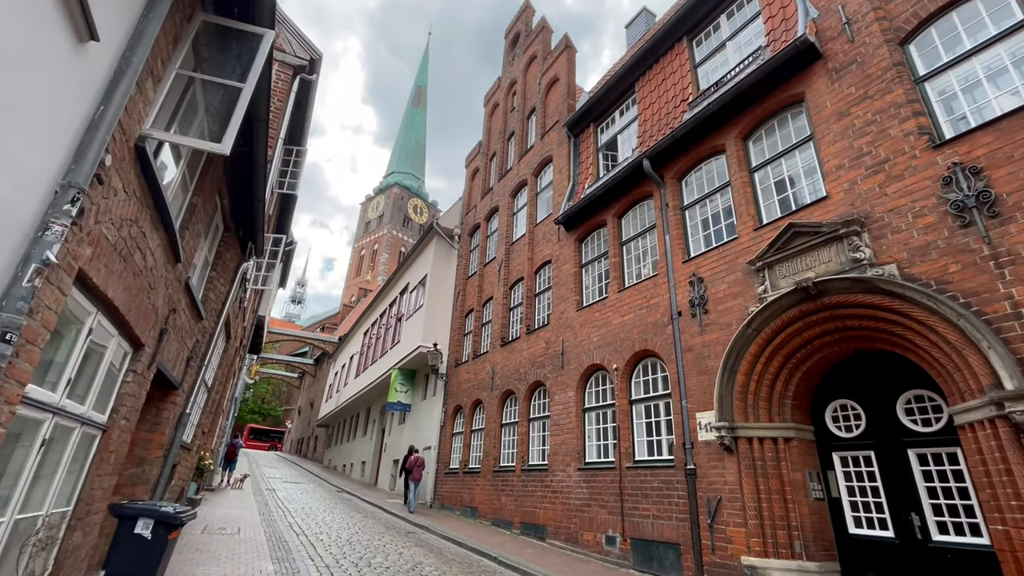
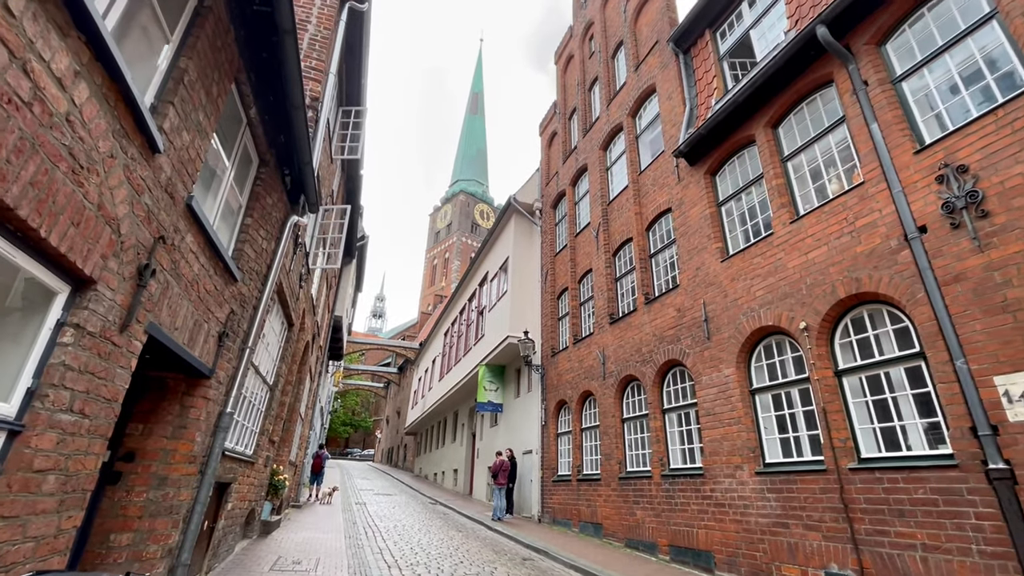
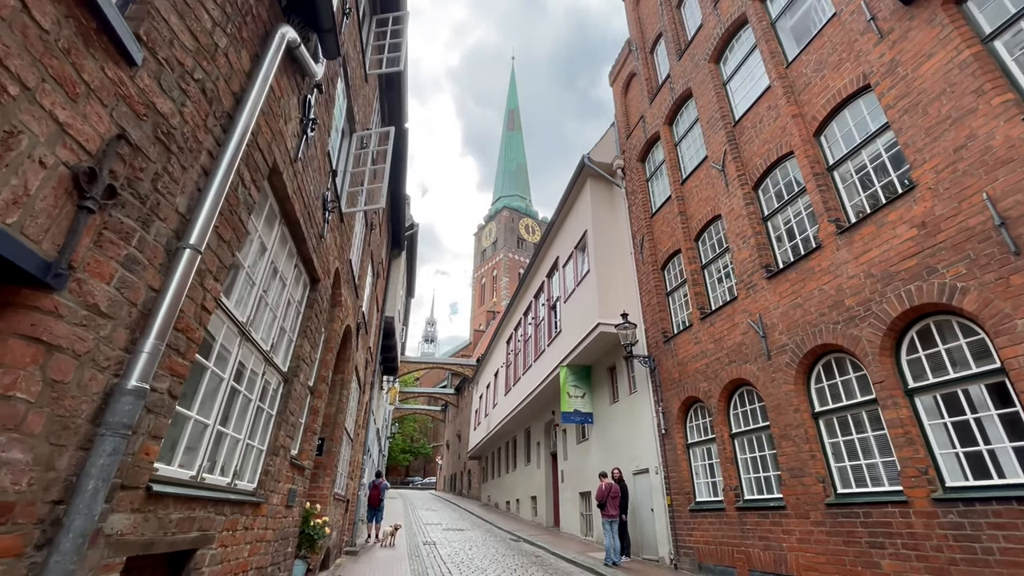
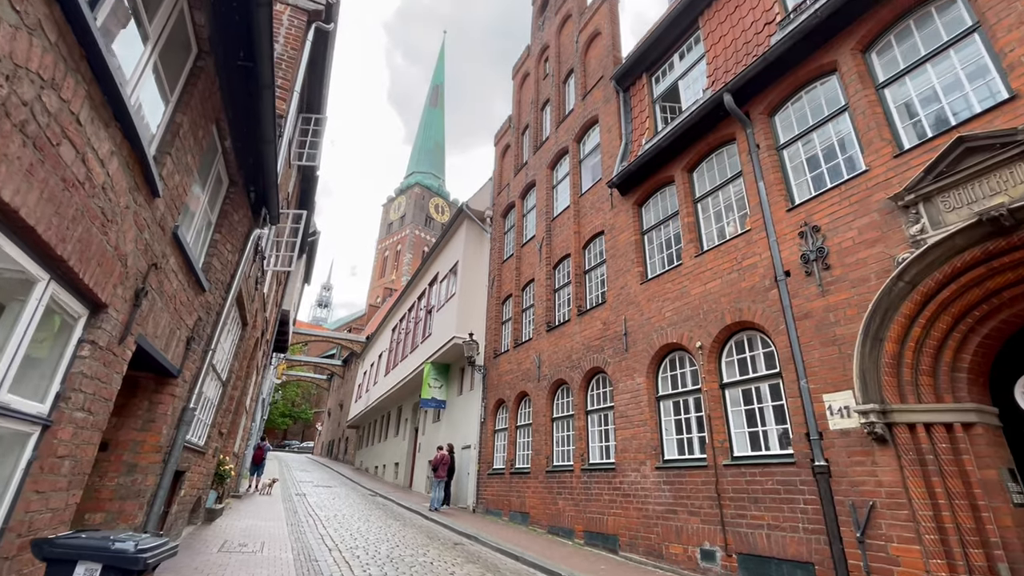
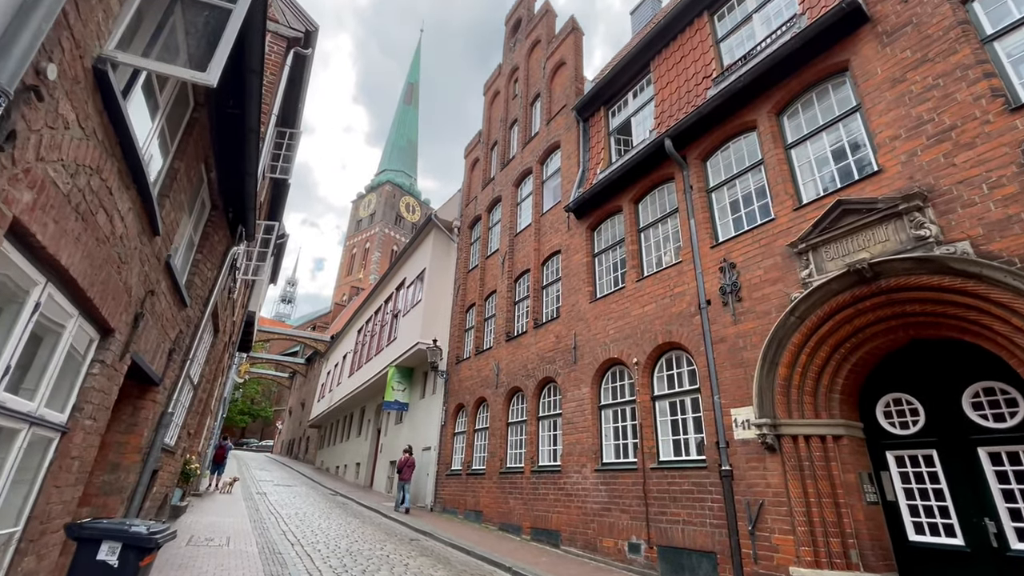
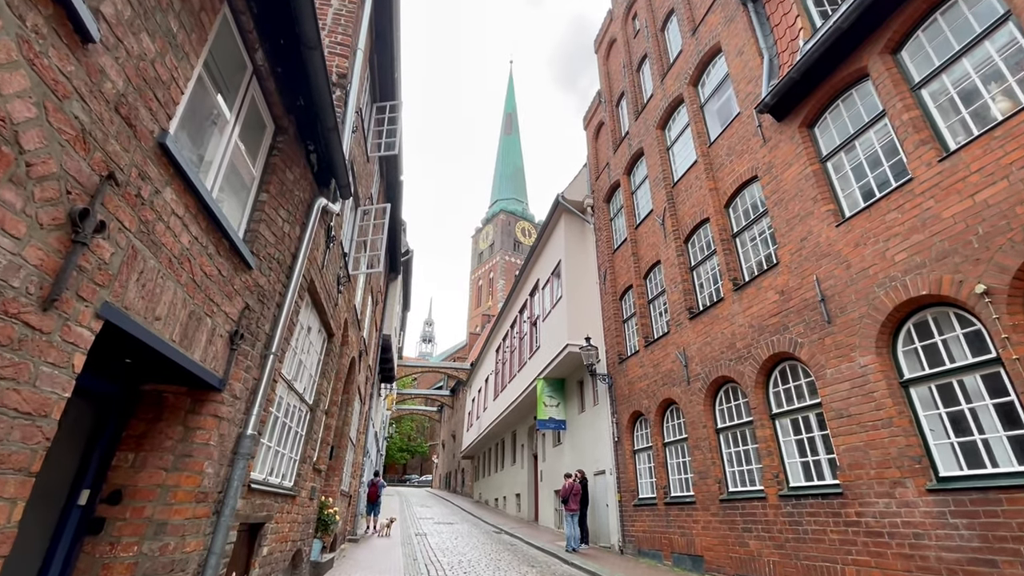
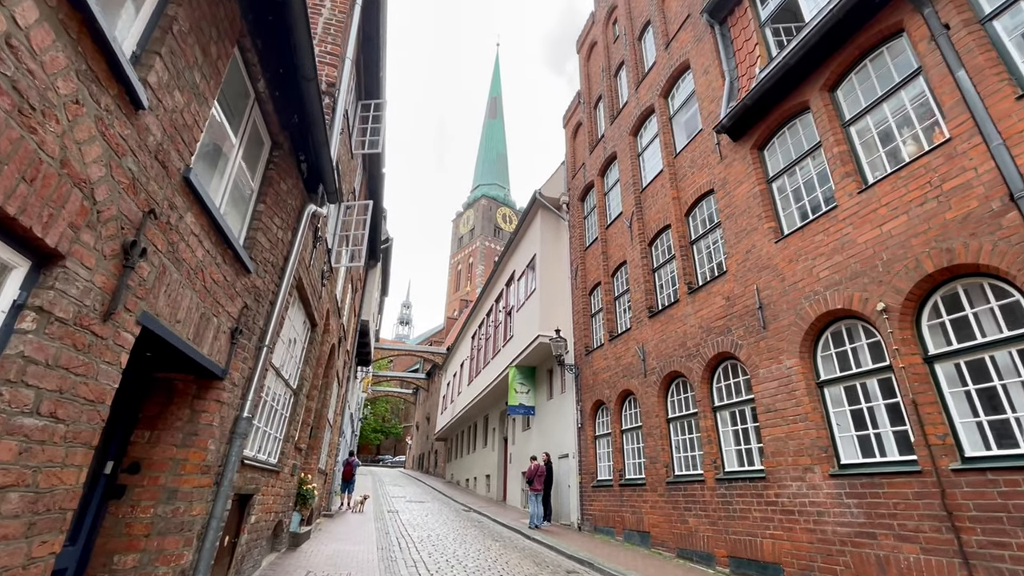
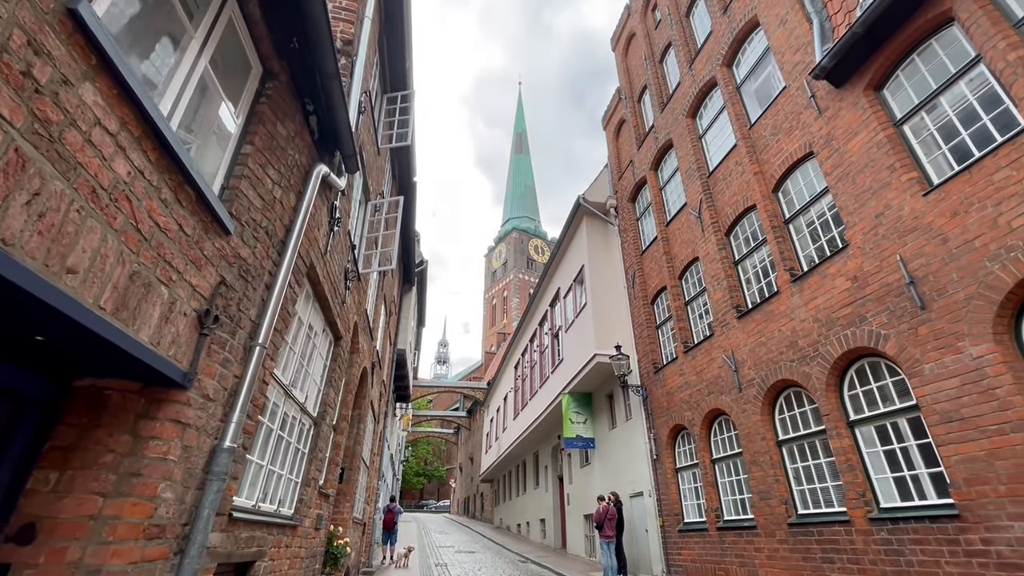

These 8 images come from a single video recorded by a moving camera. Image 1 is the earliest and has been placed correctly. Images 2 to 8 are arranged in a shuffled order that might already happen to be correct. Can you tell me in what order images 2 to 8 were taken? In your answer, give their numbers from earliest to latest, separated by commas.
5, 4, 2, 7, 6, 8, 3
